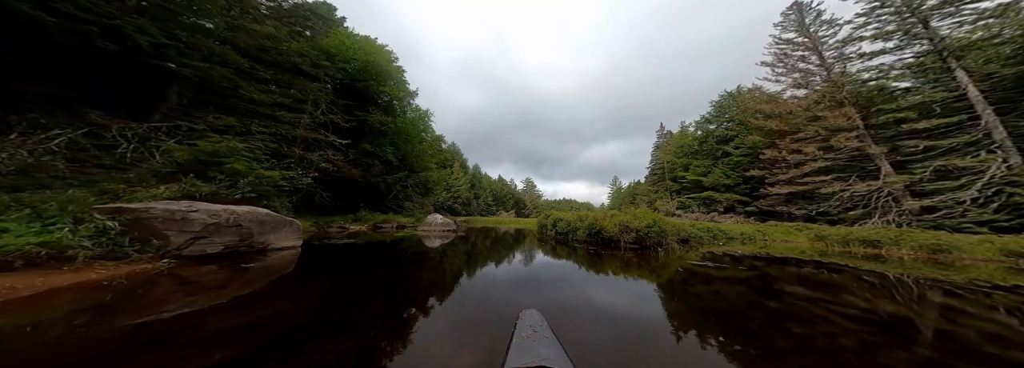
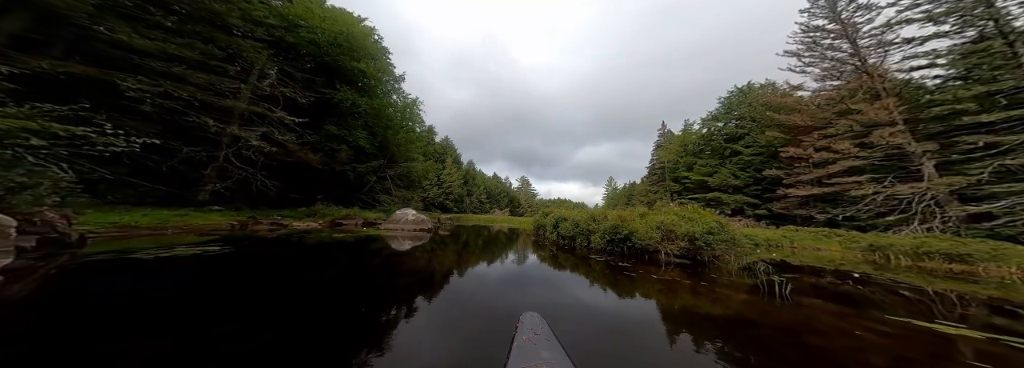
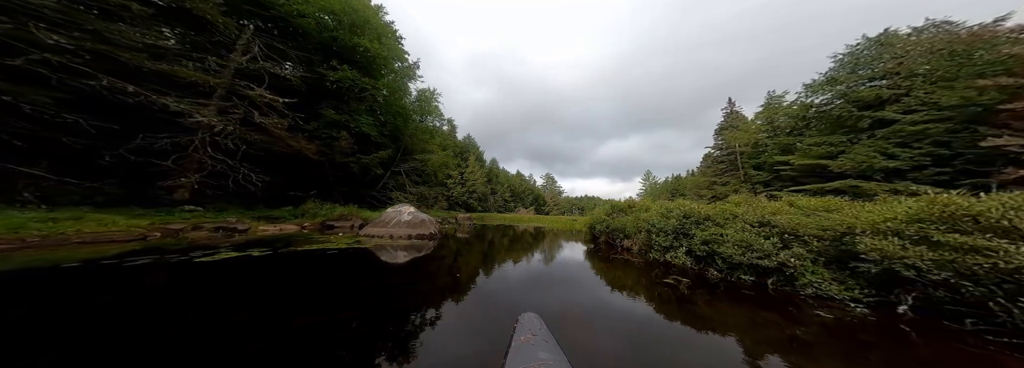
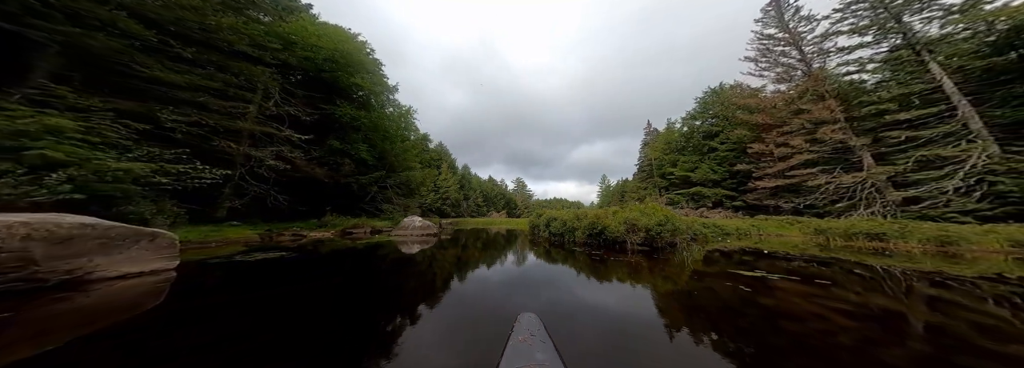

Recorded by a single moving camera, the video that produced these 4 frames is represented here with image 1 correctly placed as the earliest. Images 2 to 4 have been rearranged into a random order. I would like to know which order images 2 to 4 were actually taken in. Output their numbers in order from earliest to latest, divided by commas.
4, 2, 3
